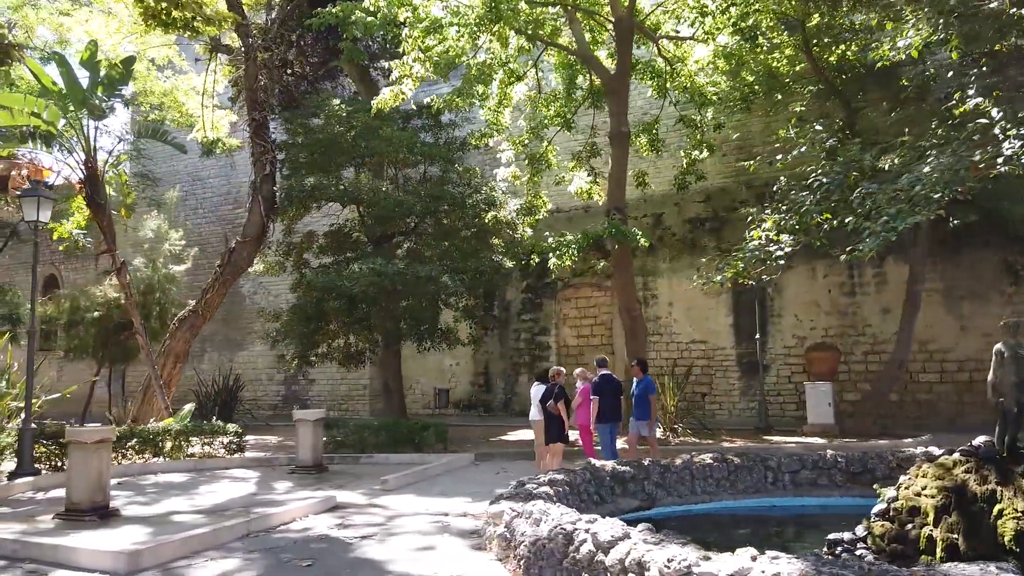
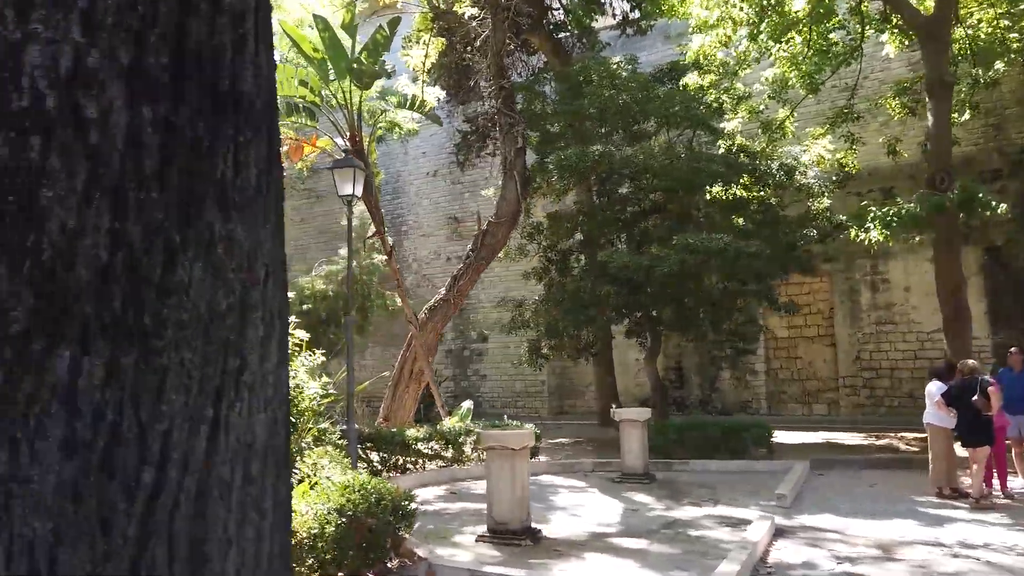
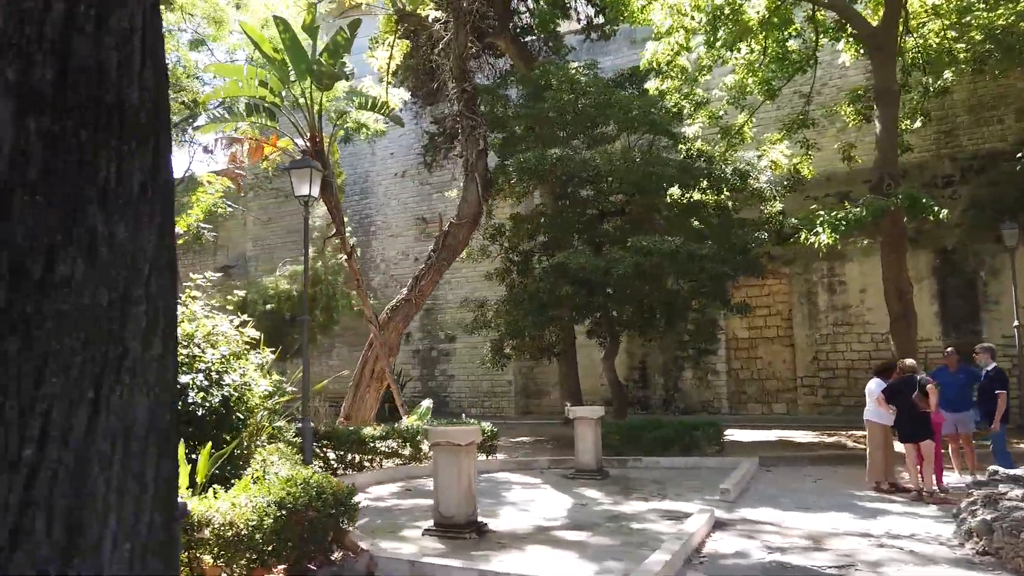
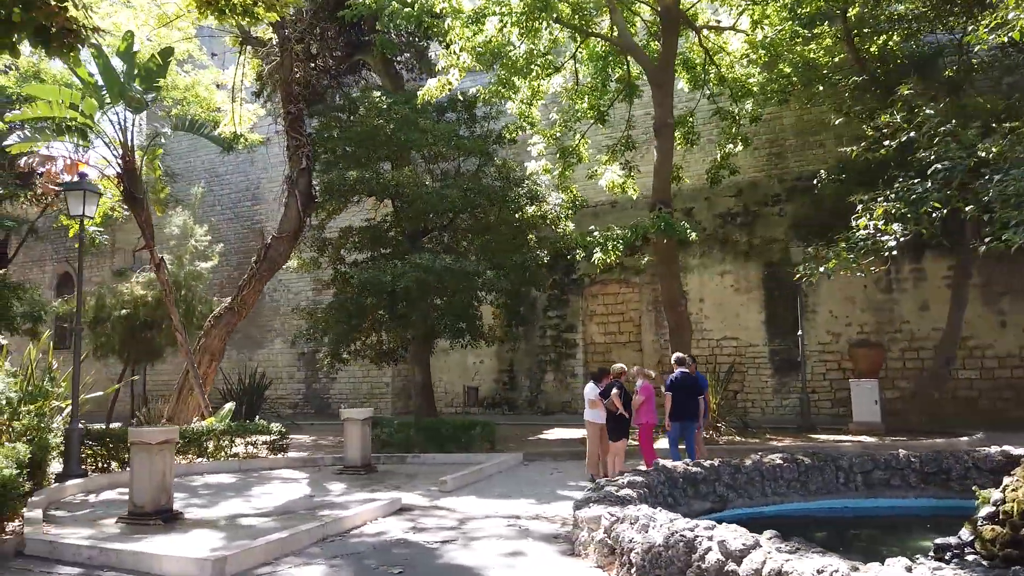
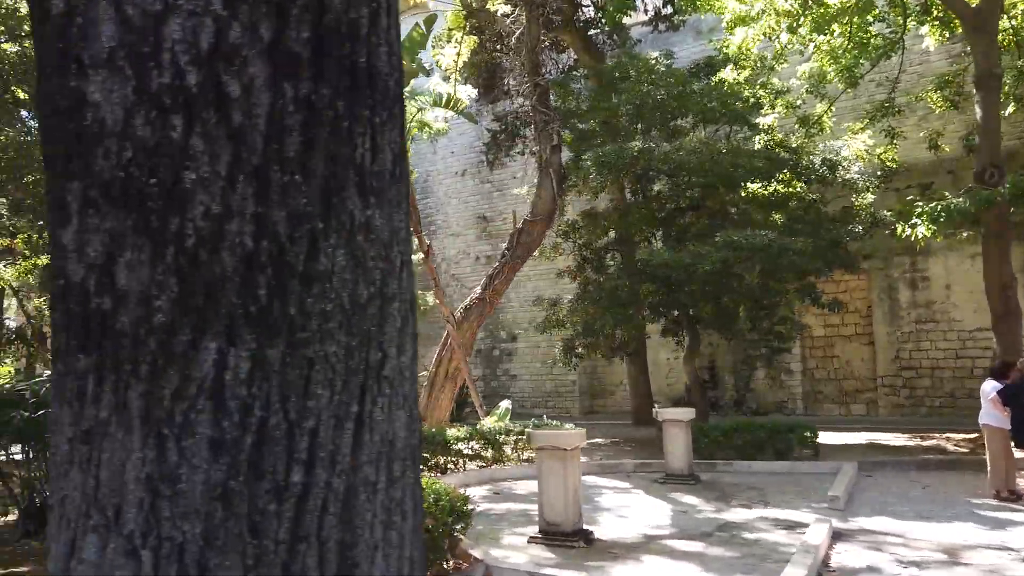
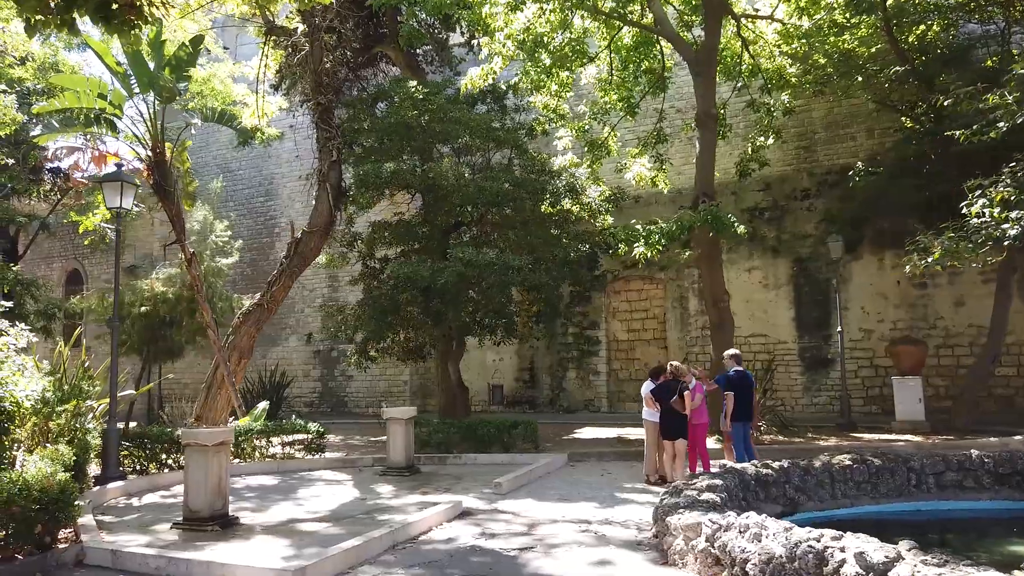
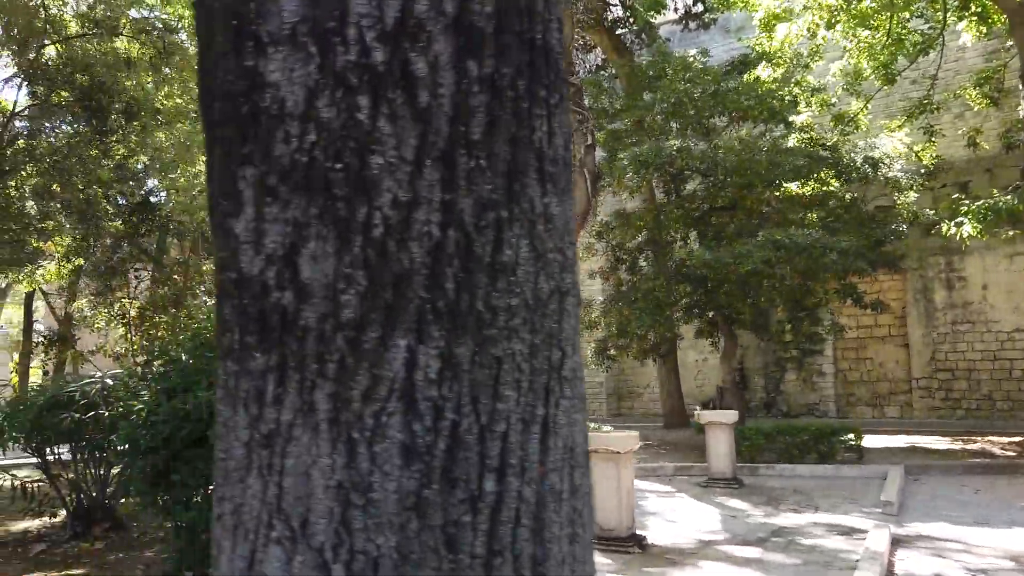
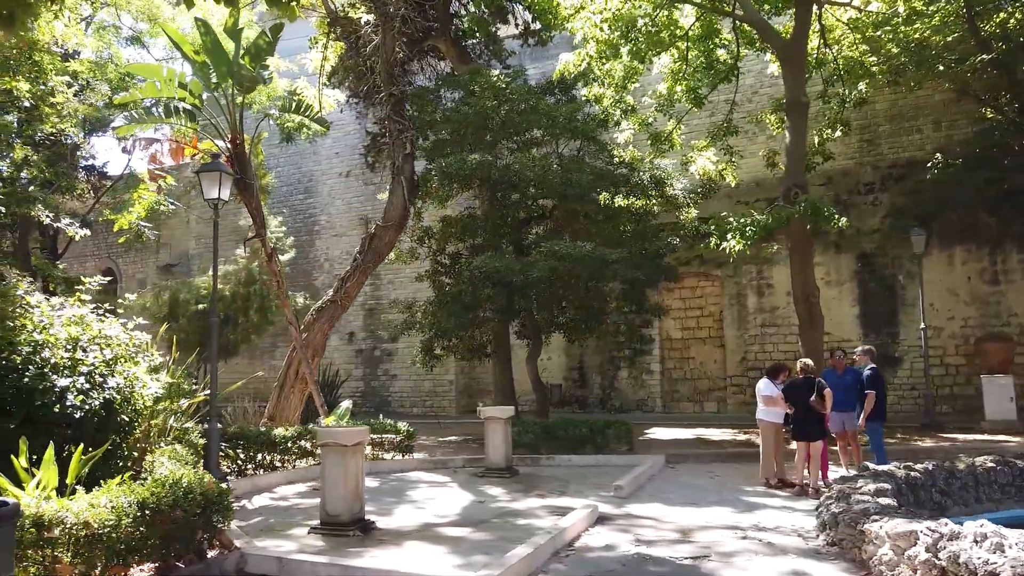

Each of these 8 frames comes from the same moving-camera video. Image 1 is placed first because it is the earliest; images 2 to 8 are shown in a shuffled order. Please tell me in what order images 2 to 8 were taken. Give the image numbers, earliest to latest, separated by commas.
4, 6, 8, 3, 2, 5, 7
